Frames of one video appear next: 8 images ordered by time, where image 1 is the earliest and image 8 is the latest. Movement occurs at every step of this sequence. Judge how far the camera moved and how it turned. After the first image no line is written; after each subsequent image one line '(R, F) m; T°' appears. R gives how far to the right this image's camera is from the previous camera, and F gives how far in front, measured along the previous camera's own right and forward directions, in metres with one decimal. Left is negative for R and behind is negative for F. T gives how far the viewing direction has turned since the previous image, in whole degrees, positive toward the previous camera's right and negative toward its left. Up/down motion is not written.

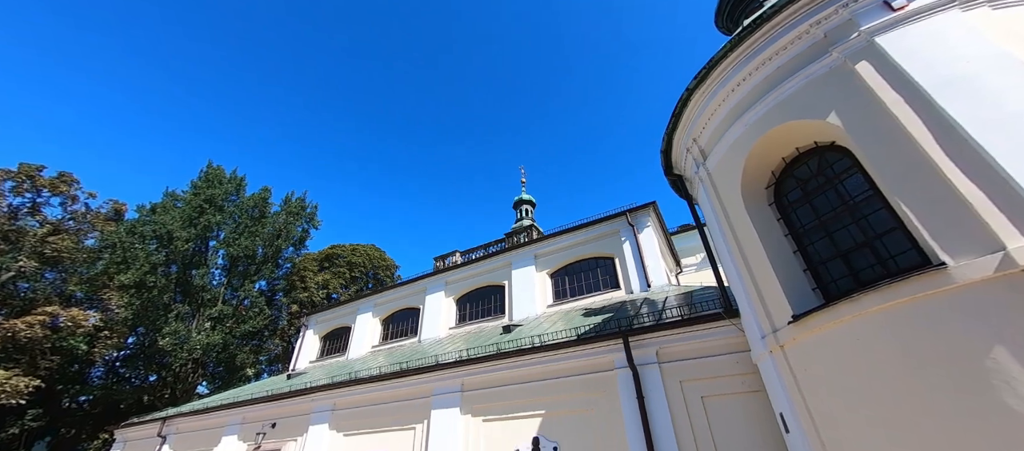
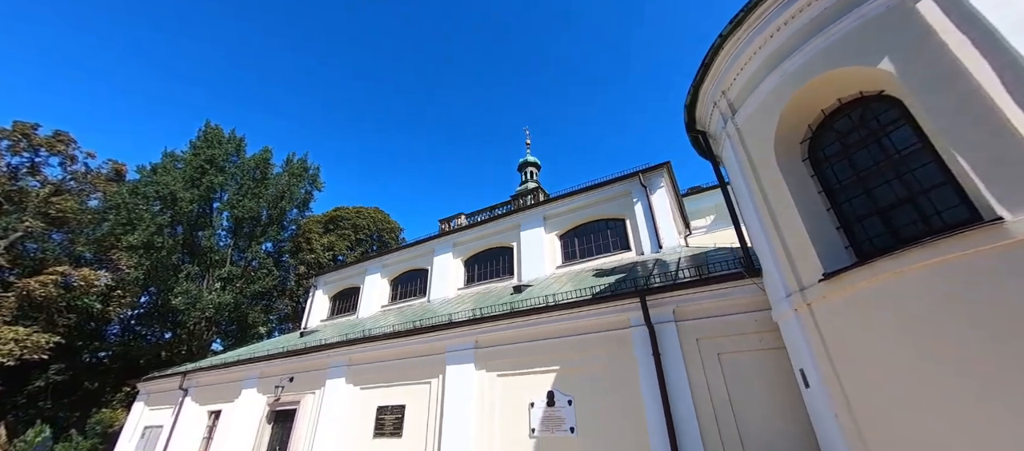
(-0.3, +0.2) m; 0°
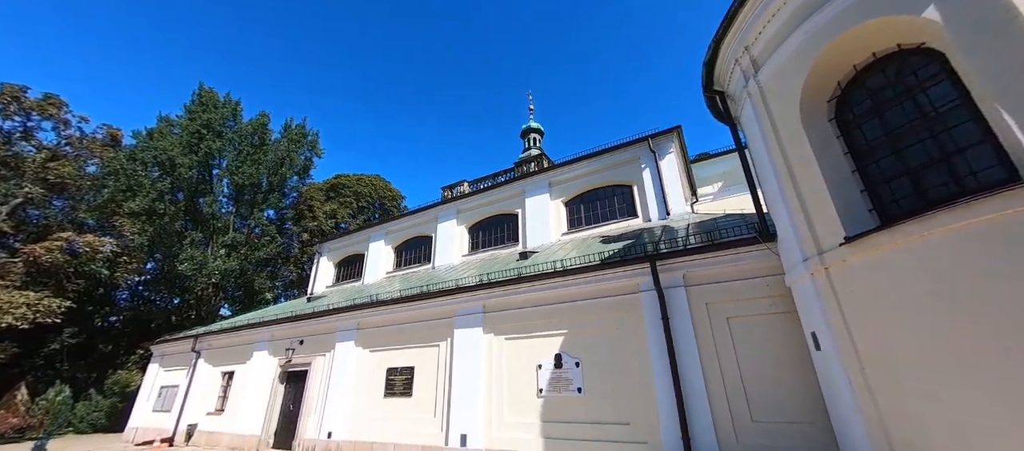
(-0.2, +0.1) m; 0°
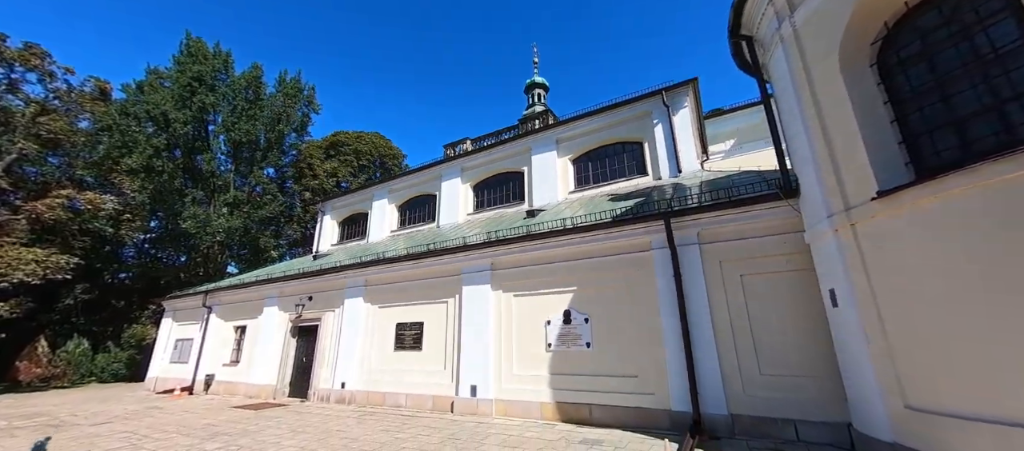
(-0.2, +0.2) m; 0°
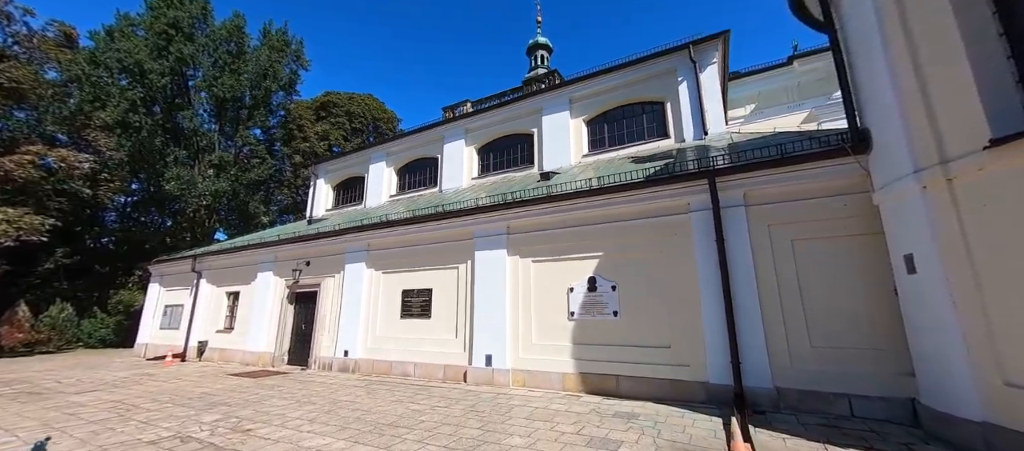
(-0.6, +0.7) m; +1°
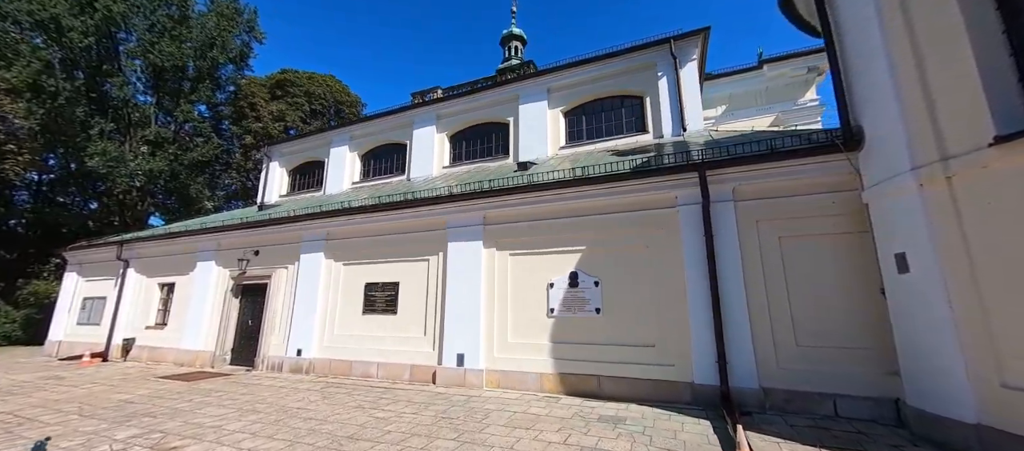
(-0.2, +0.5) m; +5°
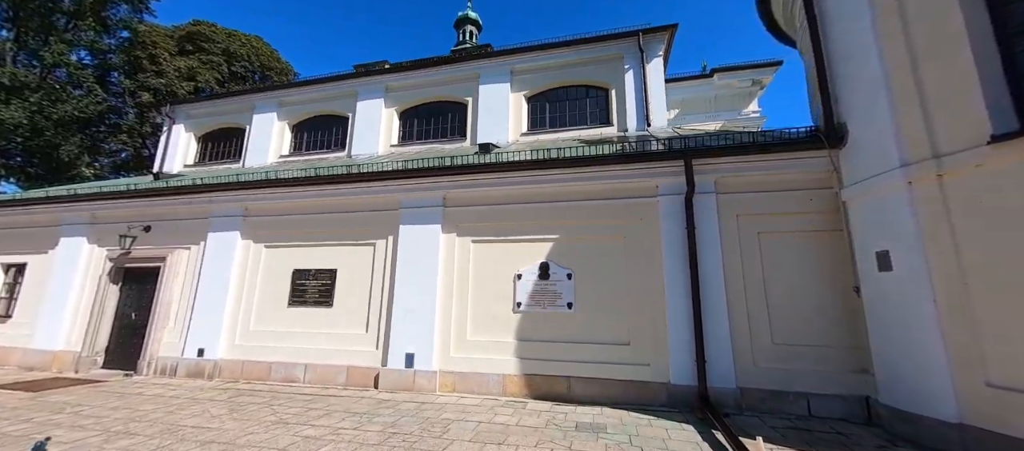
(-0.4, +0.8) m; +9°
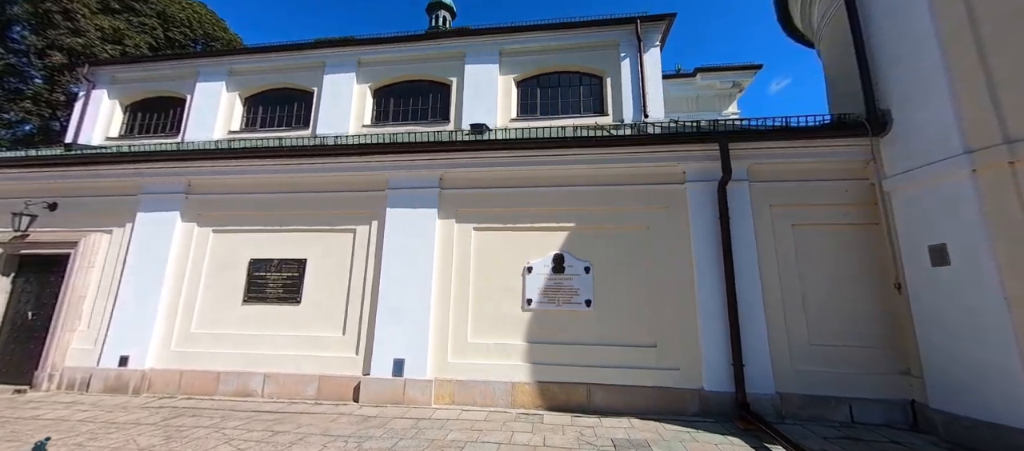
(-0.7, +0.8) m; +6°
